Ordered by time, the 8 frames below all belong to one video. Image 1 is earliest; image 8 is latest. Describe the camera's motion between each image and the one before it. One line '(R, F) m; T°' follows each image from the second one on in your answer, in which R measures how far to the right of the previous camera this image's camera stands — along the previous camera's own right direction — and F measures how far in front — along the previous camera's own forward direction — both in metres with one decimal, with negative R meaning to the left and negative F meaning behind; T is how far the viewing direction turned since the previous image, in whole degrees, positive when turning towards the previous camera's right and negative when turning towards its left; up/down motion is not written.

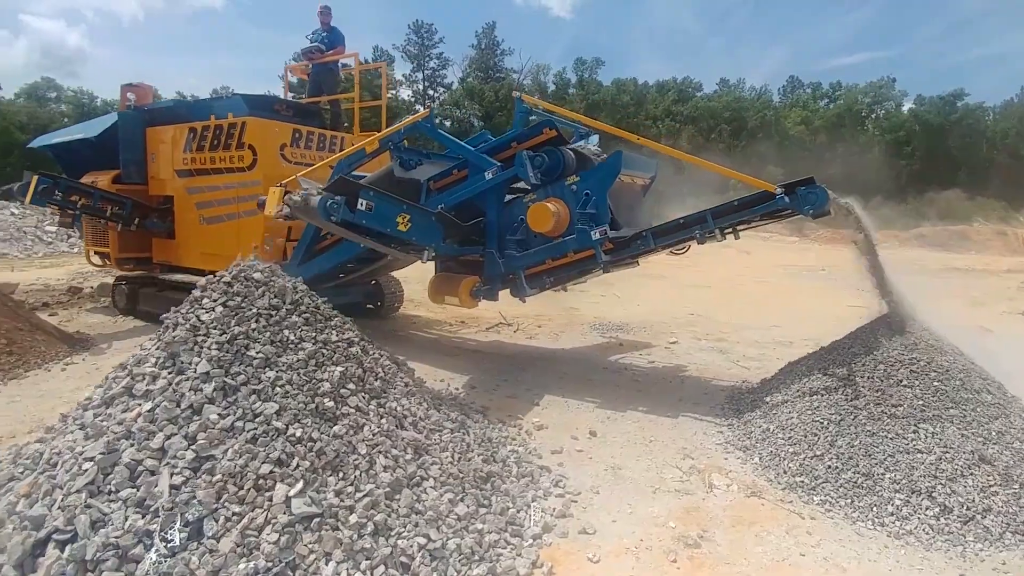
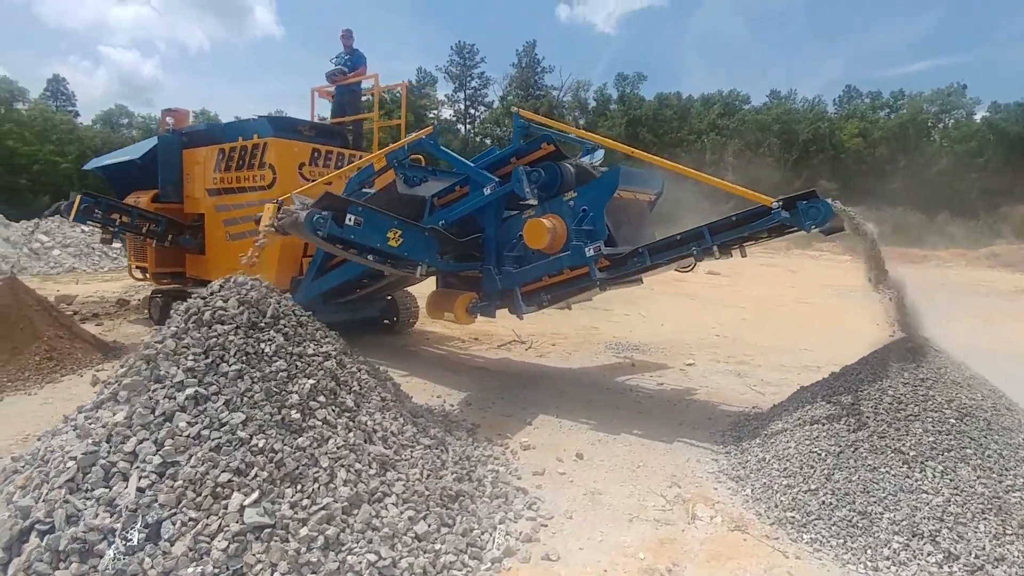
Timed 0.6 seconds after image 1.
(+0.5, +0.1) m; -5°
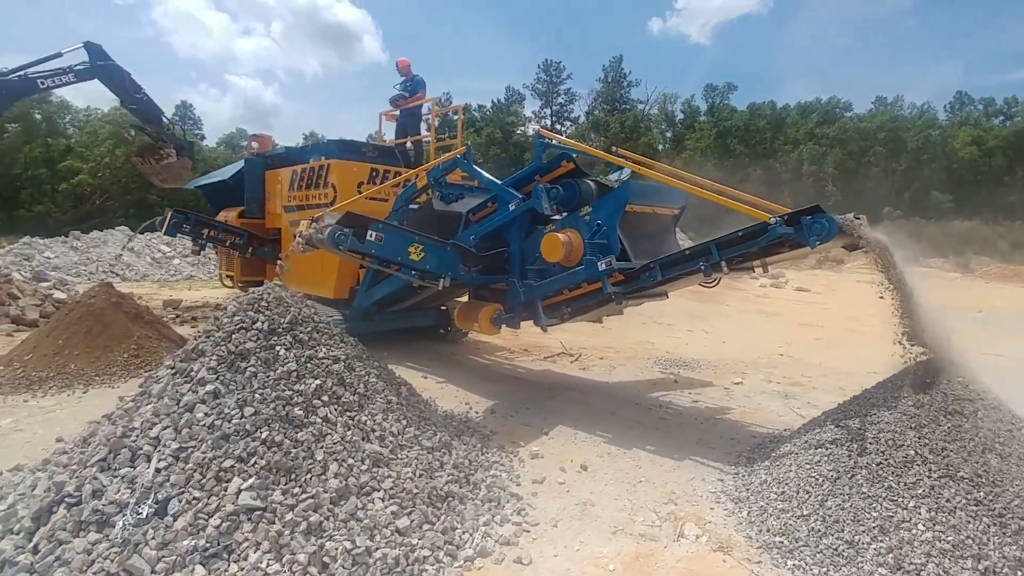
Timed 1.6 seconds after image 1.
(+0.8, -0.1) m; -9°
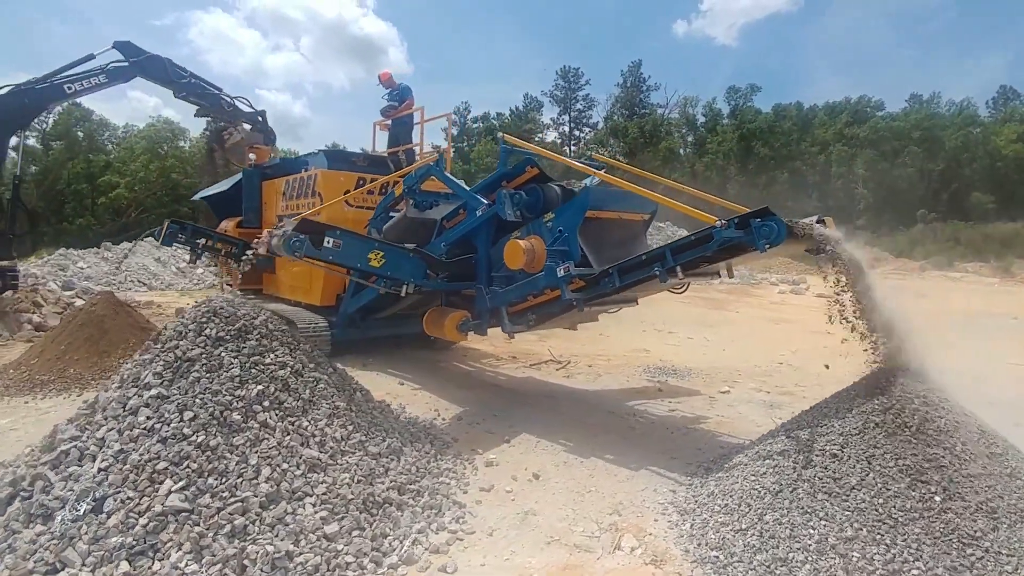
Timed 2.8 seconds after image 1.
(+0.7, 0.0) m; -3°
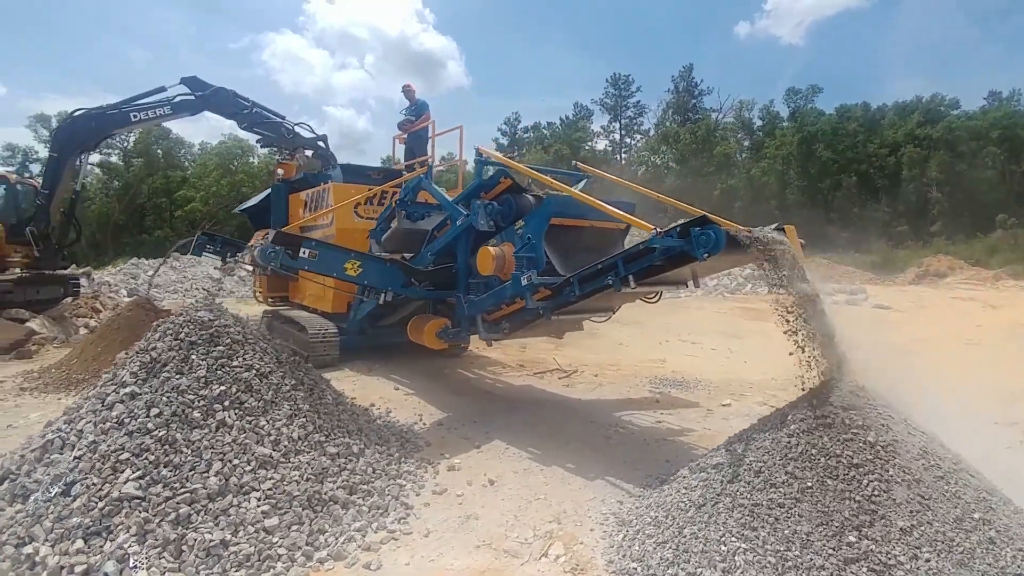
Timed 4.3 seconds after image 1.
(+0.9, -0.1) m; -6°
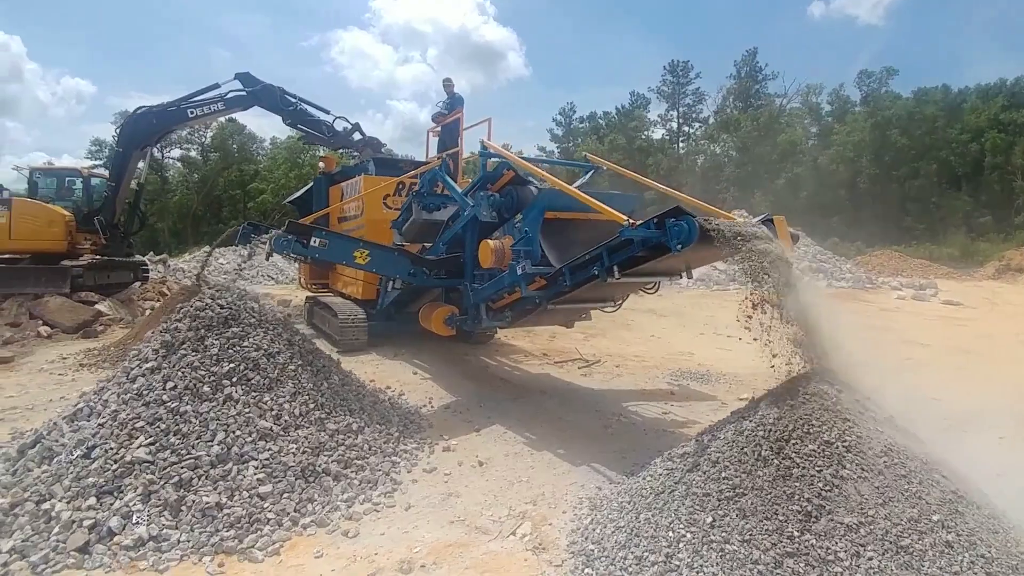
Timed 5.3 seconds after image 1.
(+0.6, -0.1) m; -6°
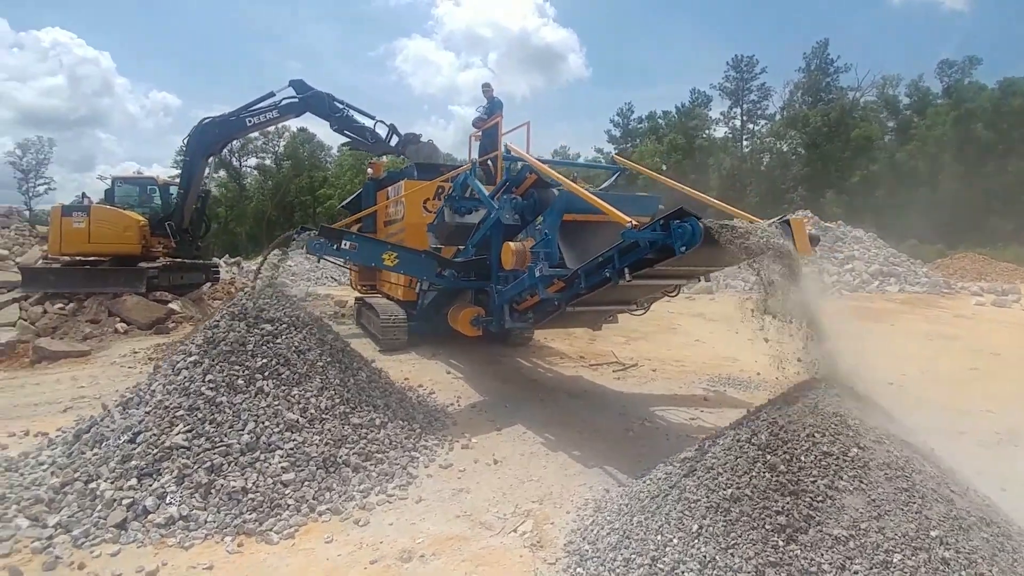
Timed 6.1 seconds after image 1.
(+0.4, -0.1) m; -6°
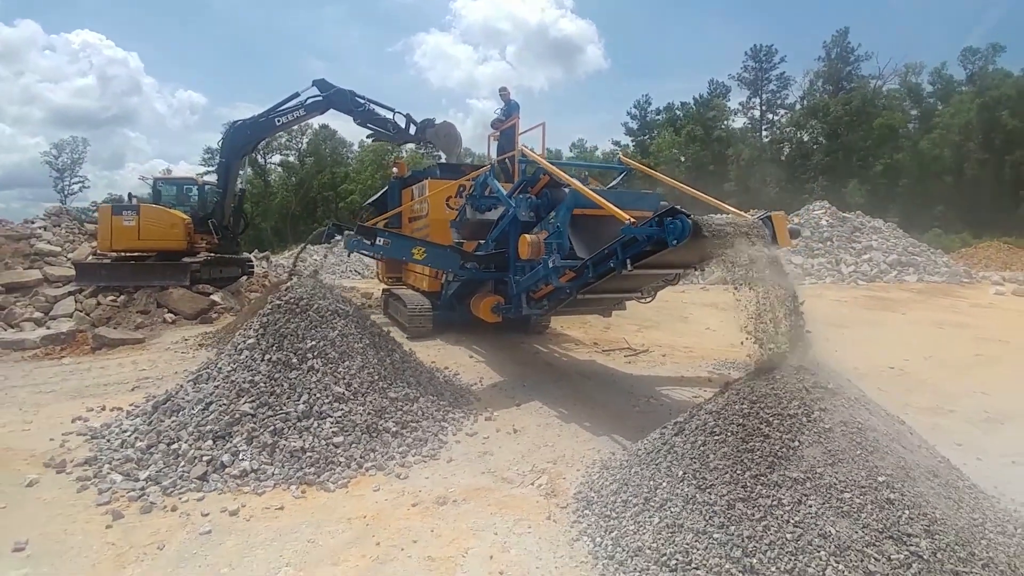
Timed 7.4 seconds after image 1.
(0.0, -0.7) m; -2°
